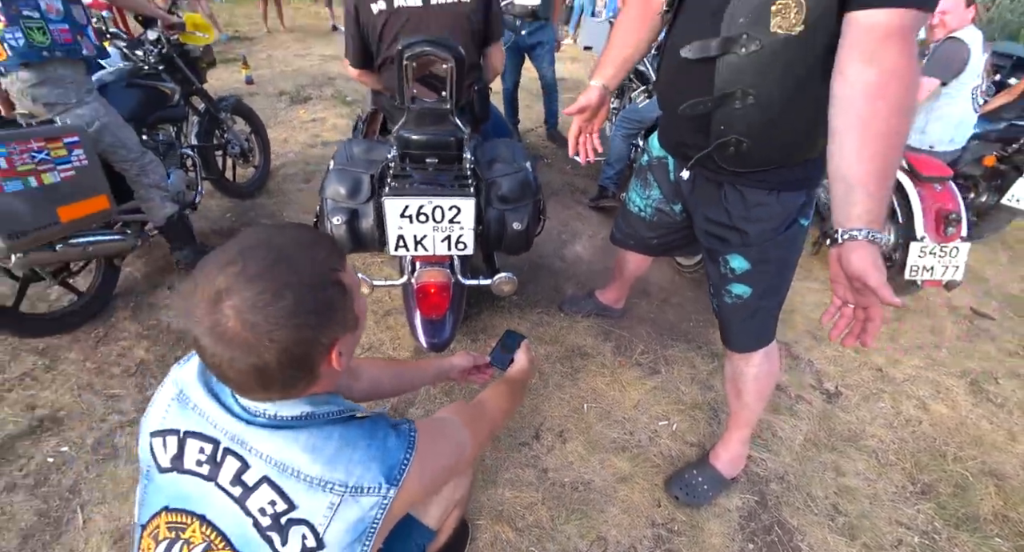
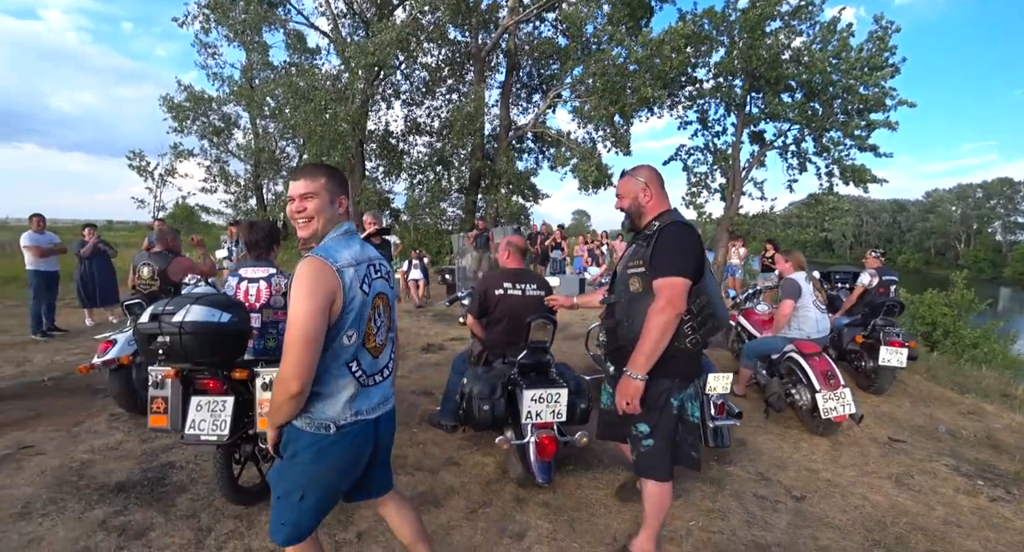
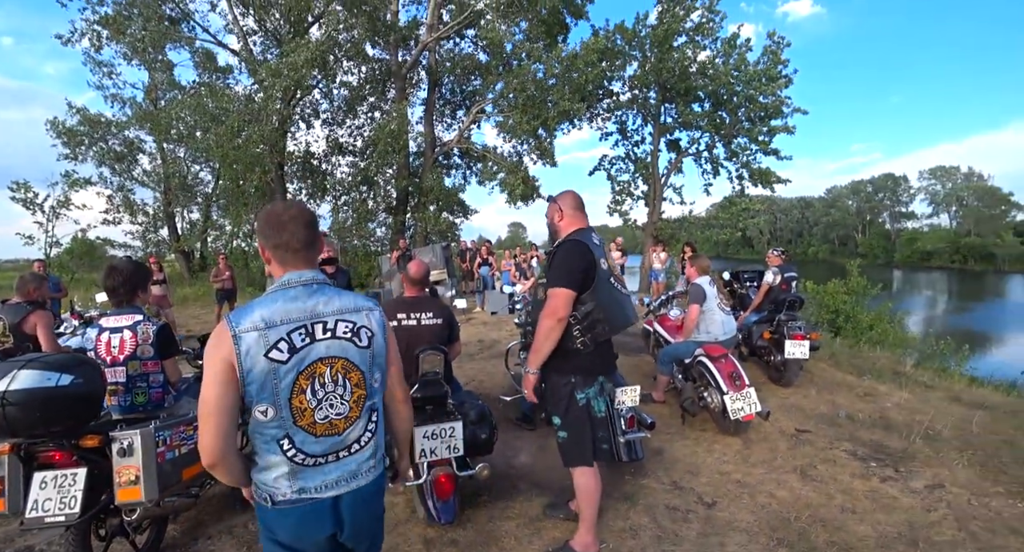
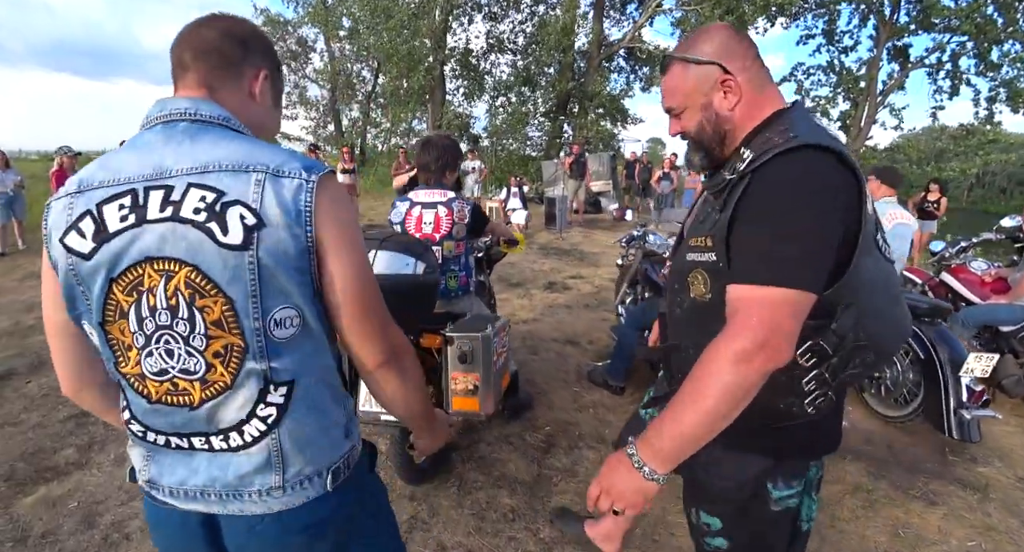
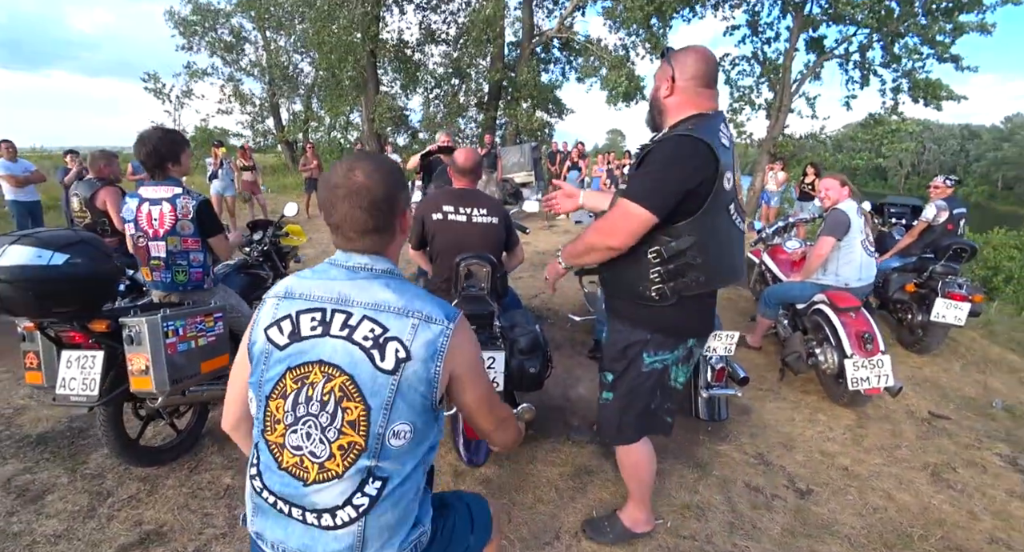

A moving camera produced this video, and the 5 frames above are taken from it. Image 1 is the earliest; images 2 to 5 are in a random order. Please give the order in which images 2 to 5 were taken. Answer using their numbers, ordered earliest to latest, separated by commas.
5, 3, 2, 4
